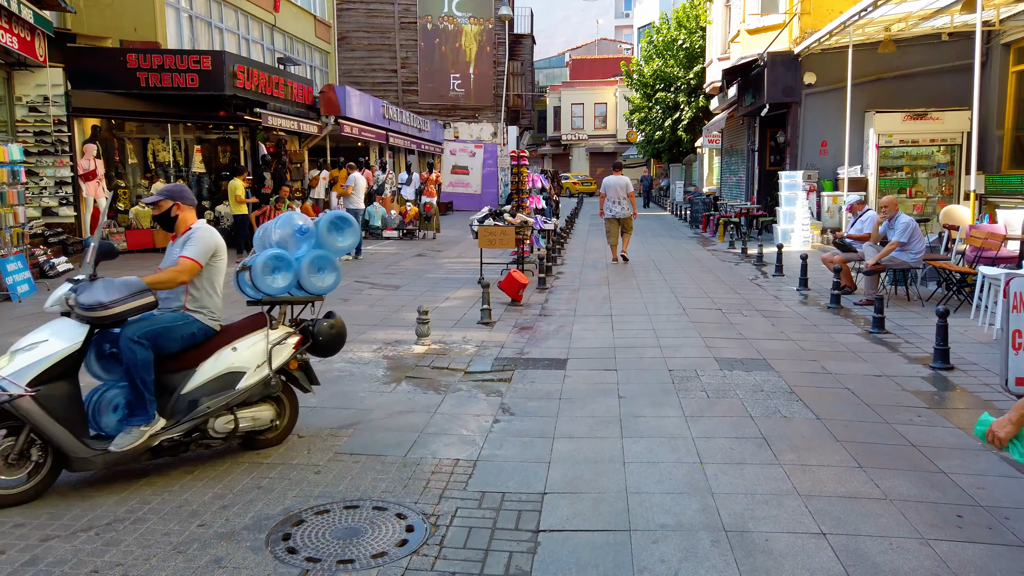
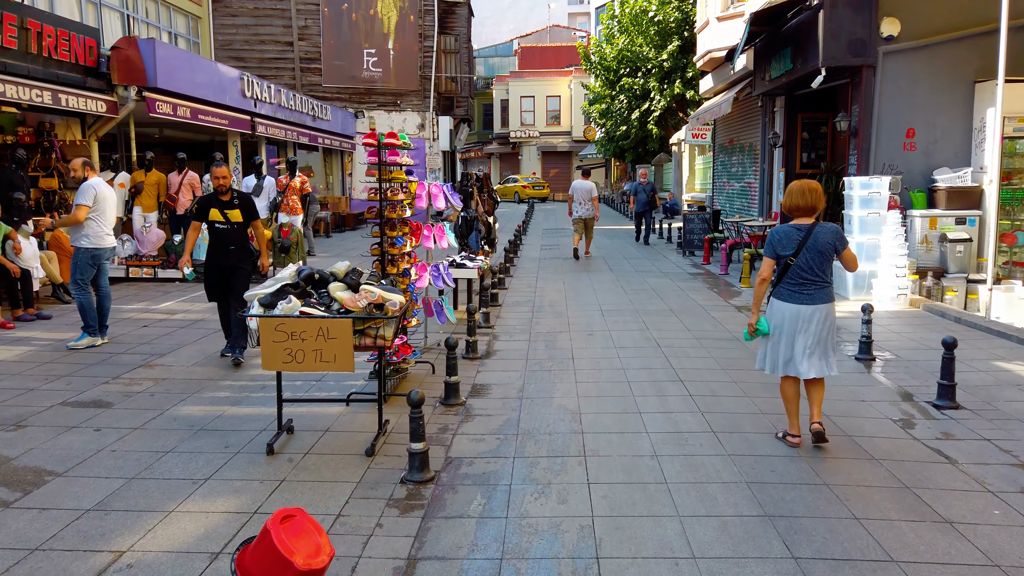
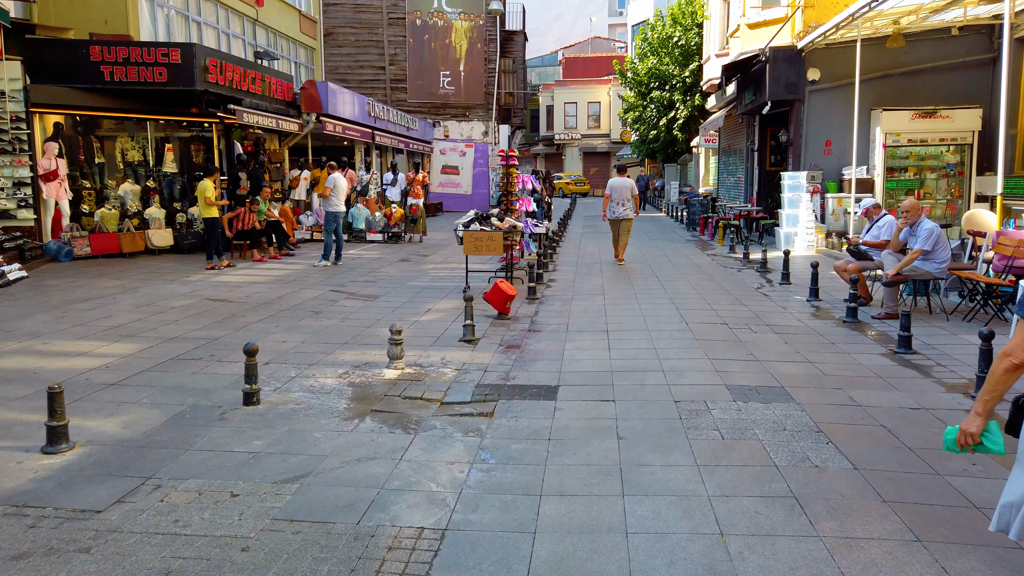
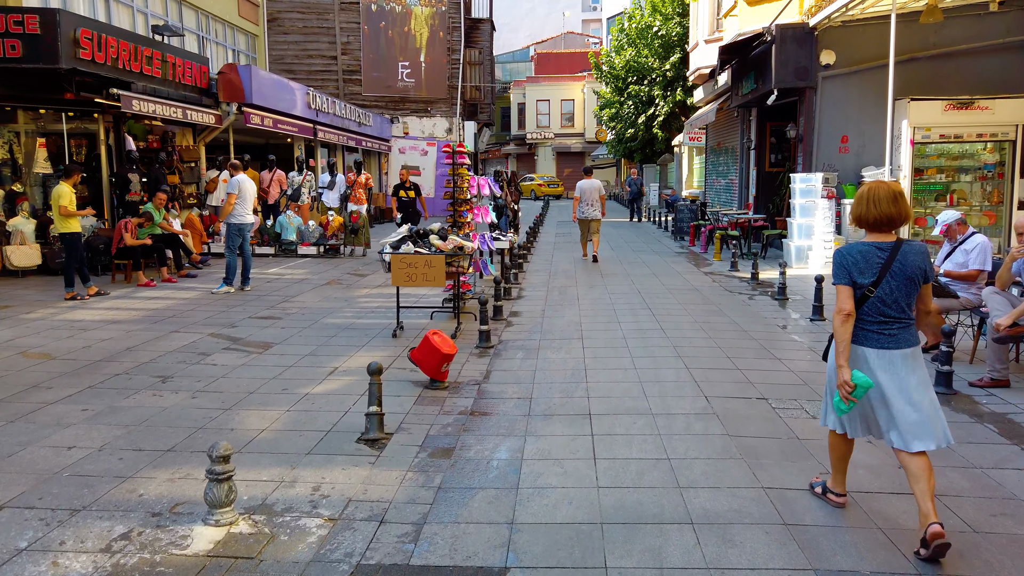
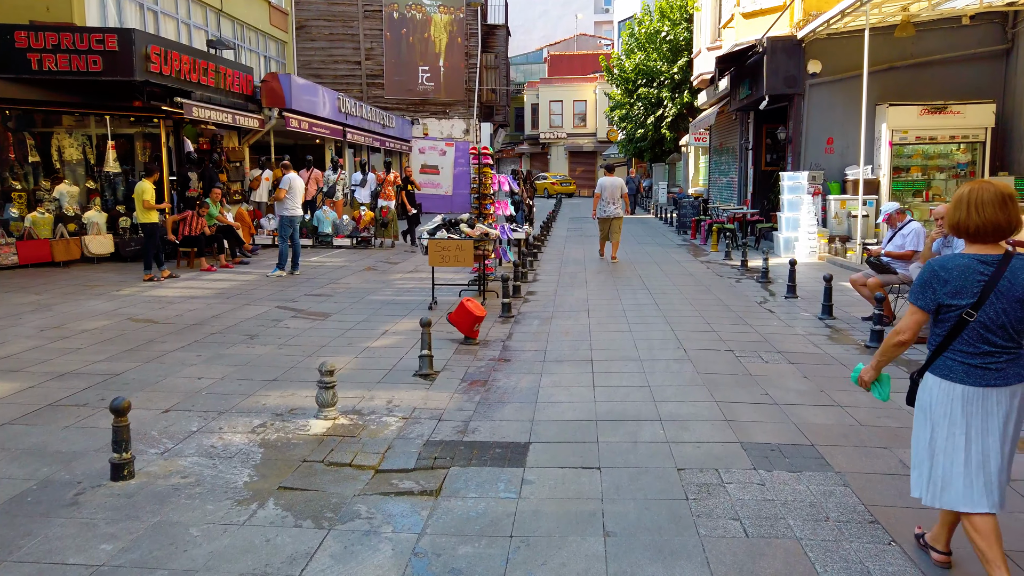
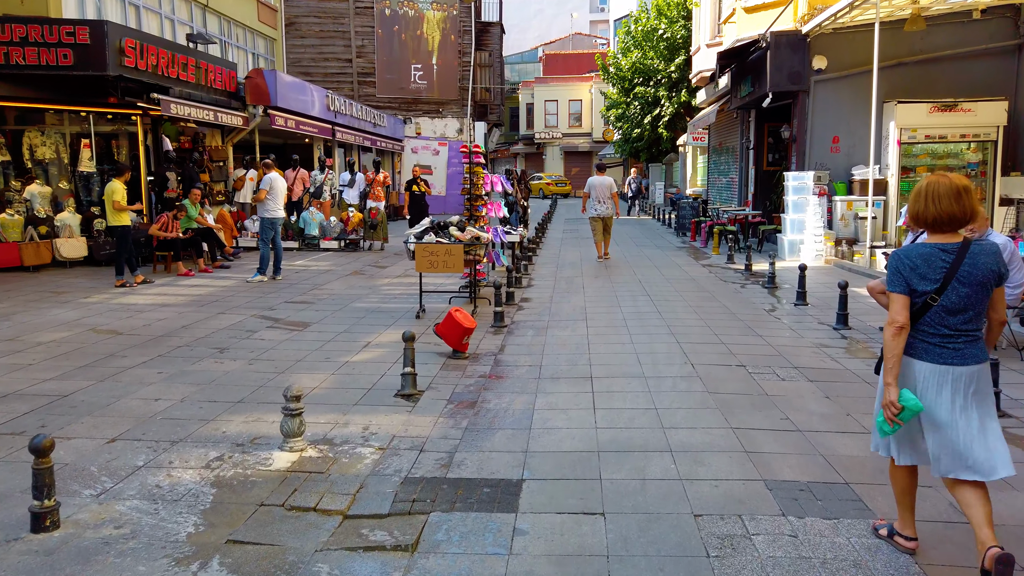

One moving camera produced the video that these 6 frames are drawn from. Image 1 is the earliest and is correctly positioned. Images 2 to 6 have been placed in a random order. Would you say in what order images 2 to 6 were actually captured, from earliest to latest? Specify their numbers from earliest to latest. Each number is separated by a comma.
3, 5, 6, 4, 2
